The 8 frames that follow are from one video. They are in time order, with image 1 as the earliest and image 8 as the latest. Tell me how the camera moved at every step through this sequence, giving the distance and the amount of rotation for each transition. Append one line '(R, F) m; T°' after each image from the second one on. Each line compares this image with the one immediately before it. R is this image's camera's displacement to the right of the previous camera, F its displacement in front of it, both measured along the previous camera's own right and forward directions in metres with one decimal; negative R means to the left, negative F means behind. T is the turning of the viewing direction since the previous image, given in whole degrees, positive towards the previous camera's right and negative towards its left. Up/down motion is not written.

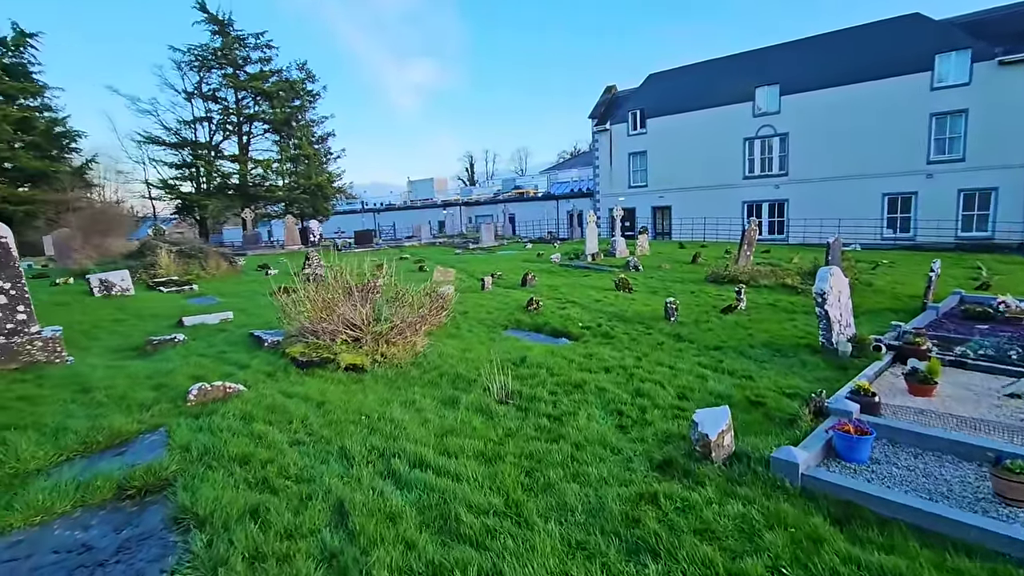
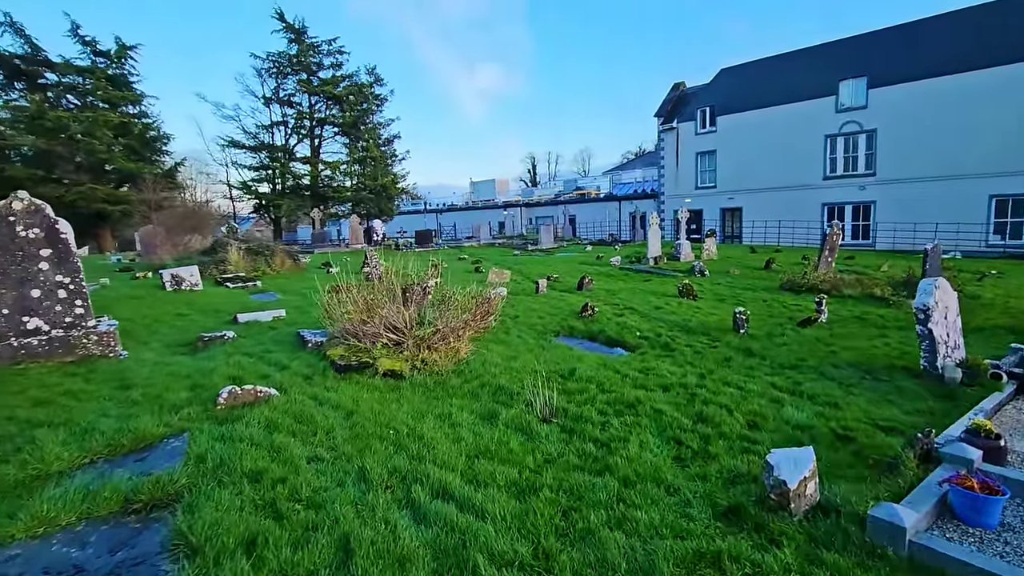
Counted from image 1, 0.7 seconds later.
(+0.1, +0.4) m; -7°
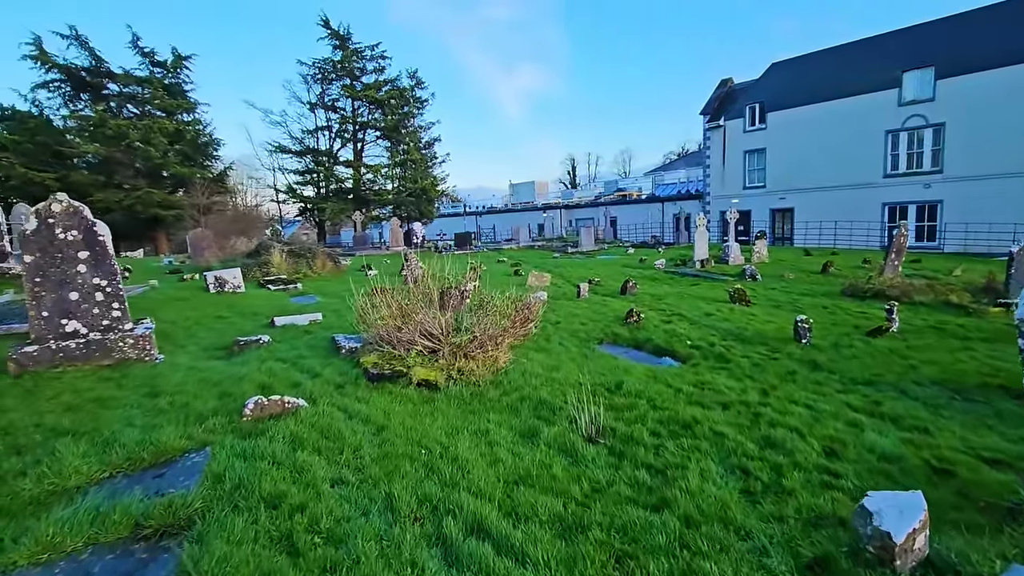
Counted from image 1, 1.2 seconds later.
(0.0, +0.4) m; -4°
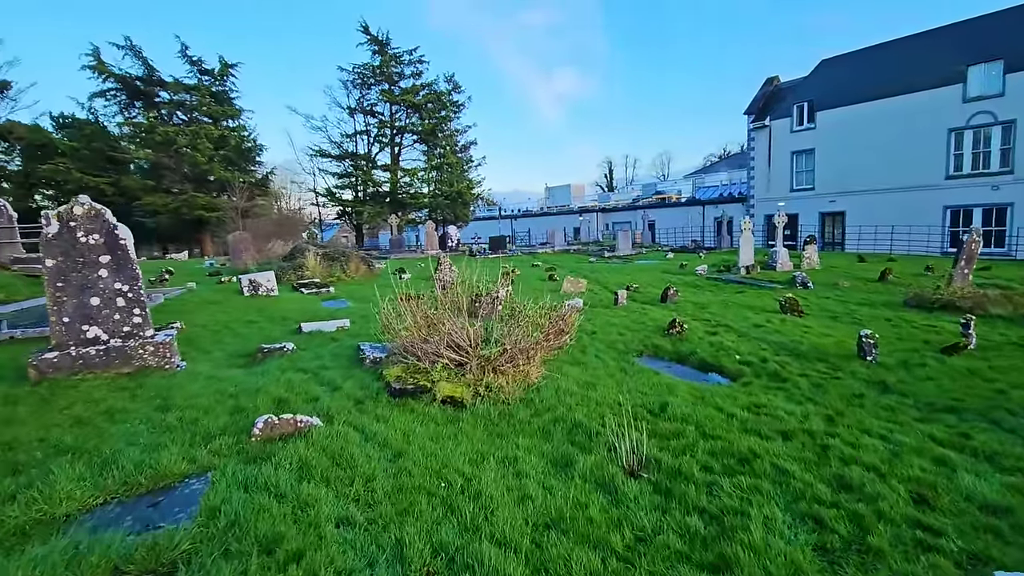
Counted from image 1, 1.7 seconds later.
(0.0, +0.4) m; -4°
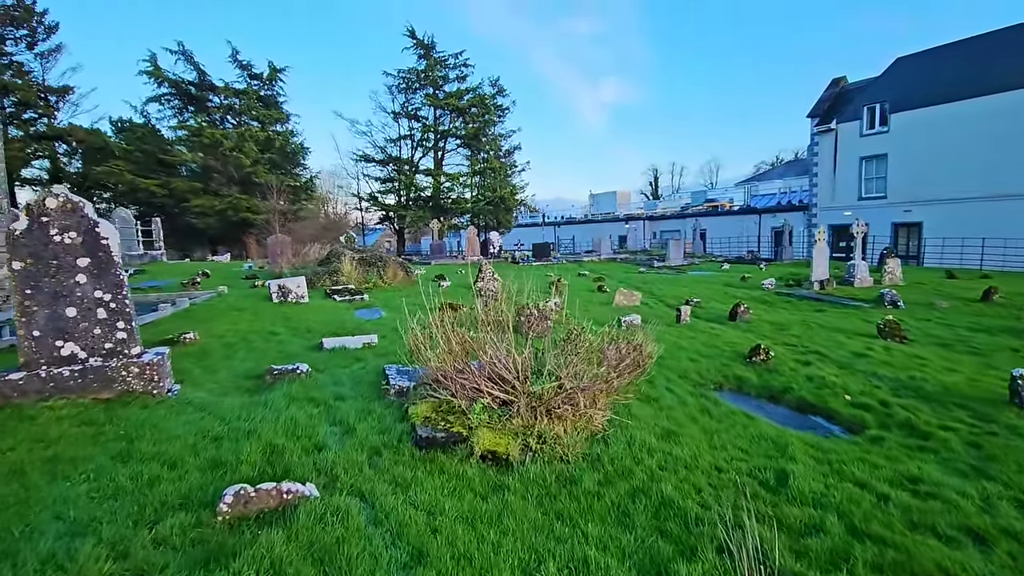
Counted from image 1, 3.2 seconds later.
(-0.2, +1.1) m; -4°
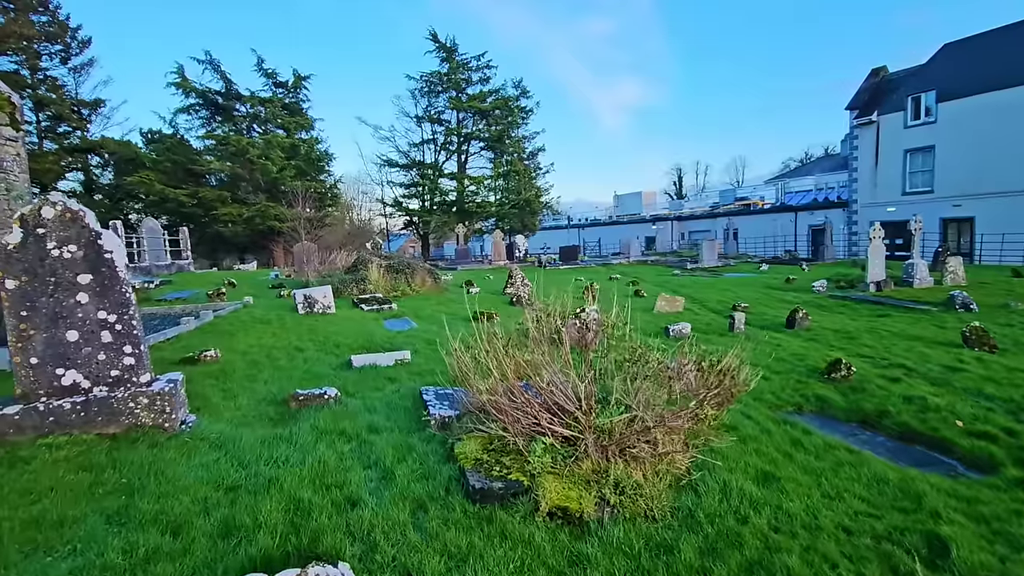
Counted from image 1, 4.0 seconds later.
(-0.3, +0.6) m; -3°
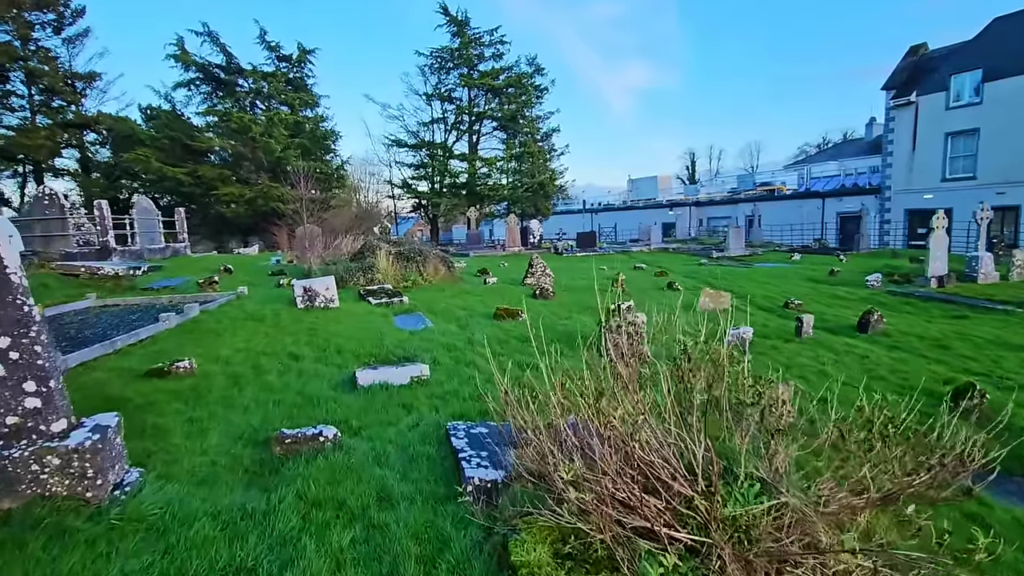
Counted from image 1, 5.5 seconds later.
(-0.4, +1.2) m; -1°
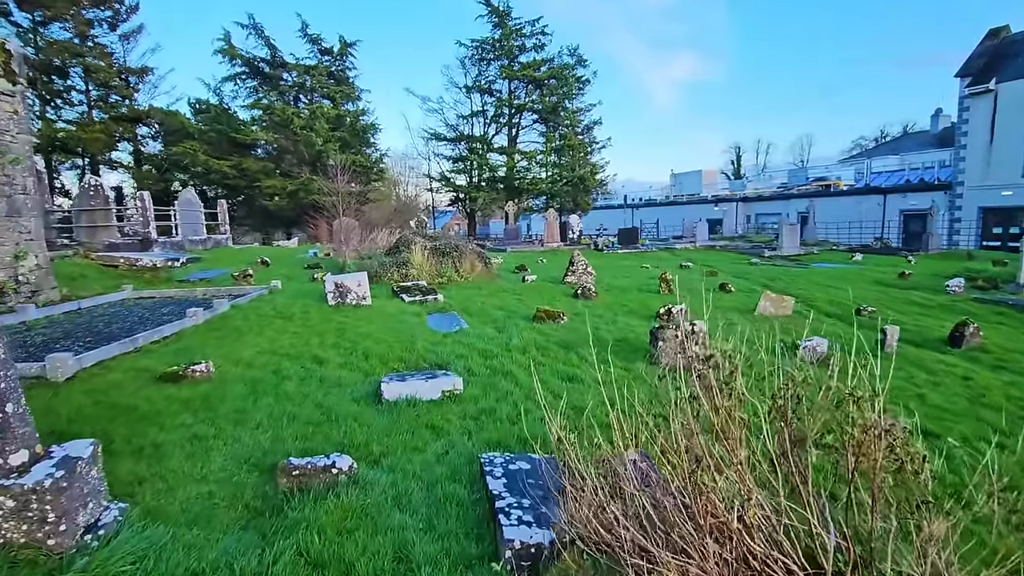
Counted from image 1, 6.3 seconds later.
(-0.1, +0.6) m; -4°
